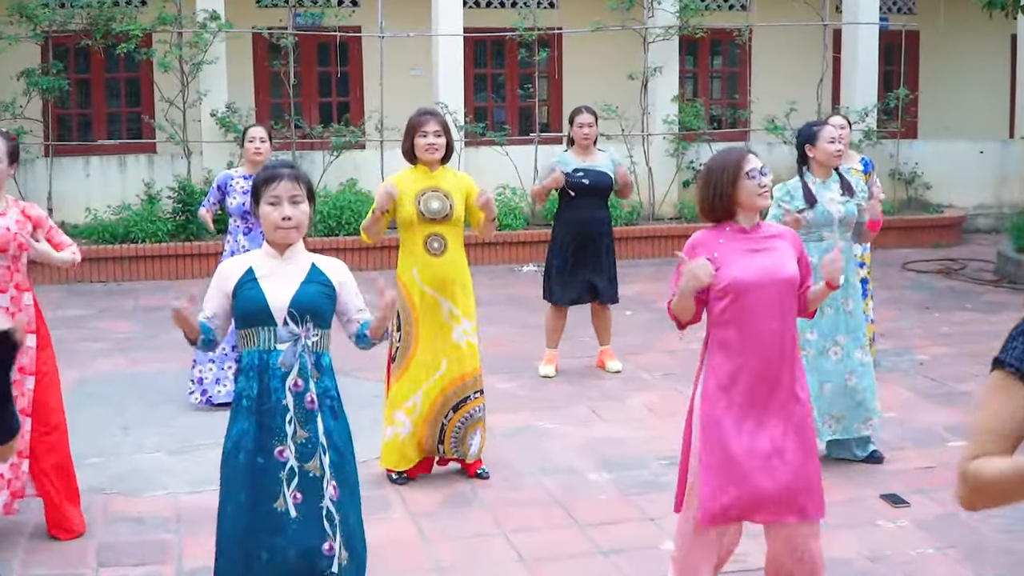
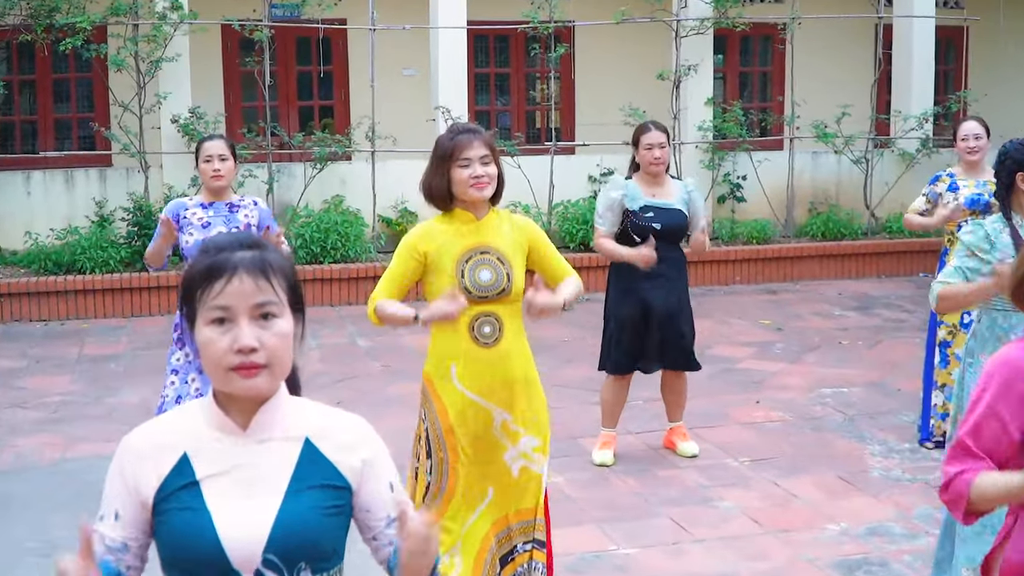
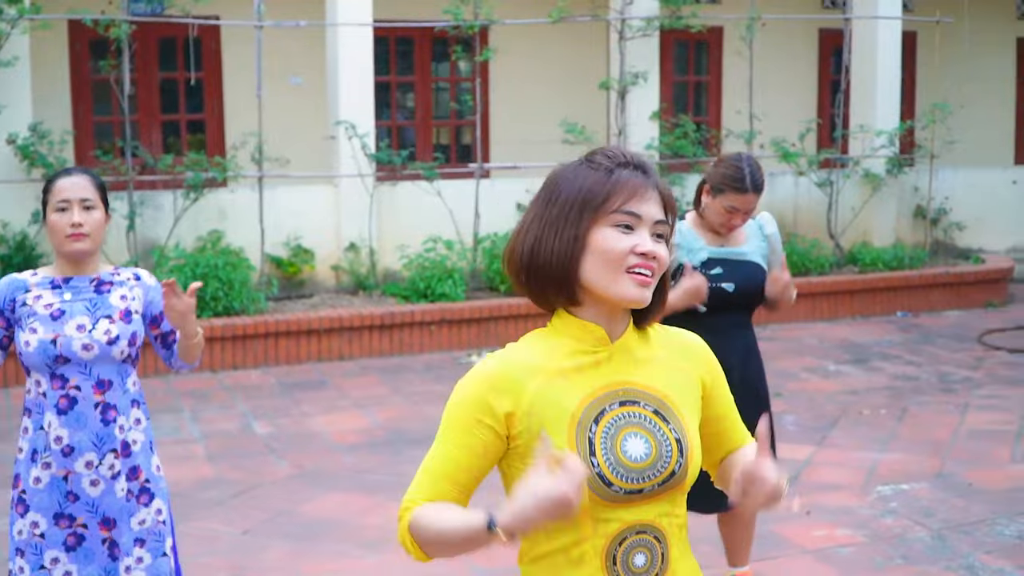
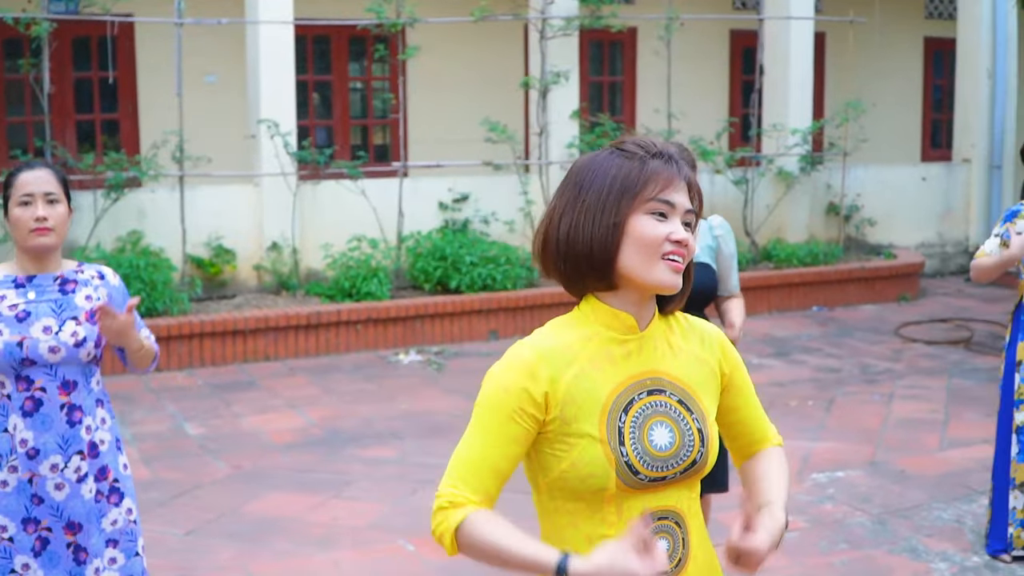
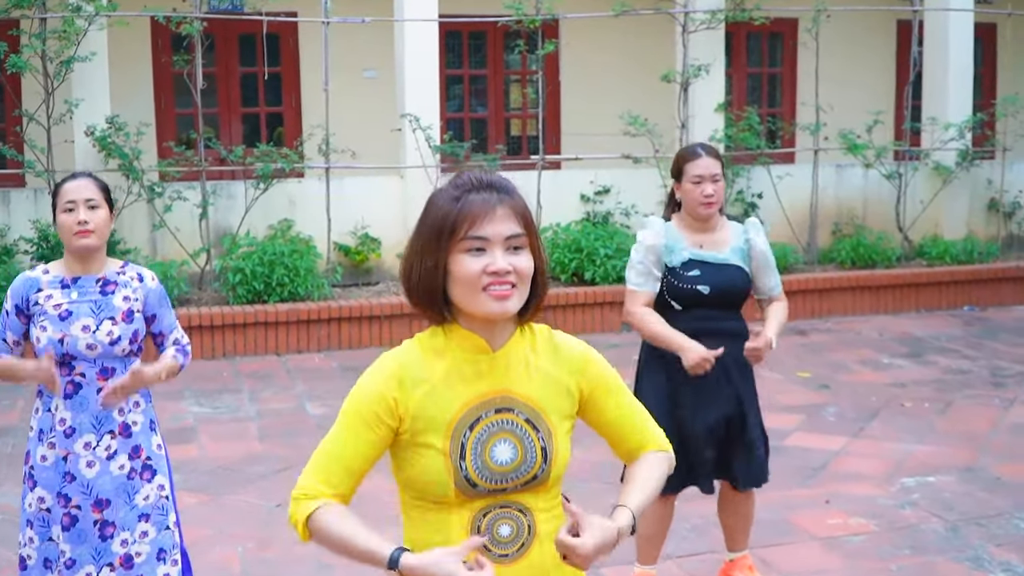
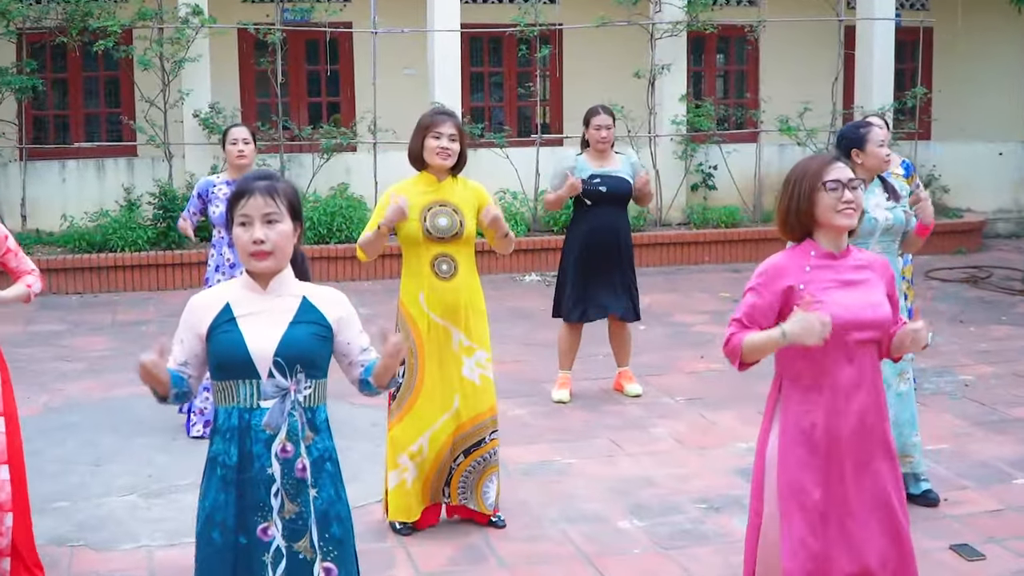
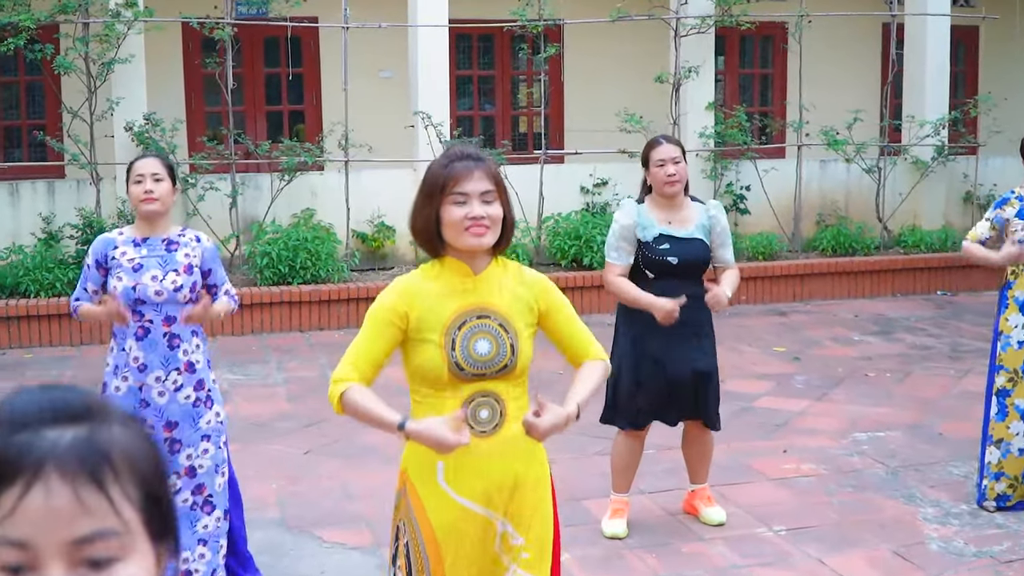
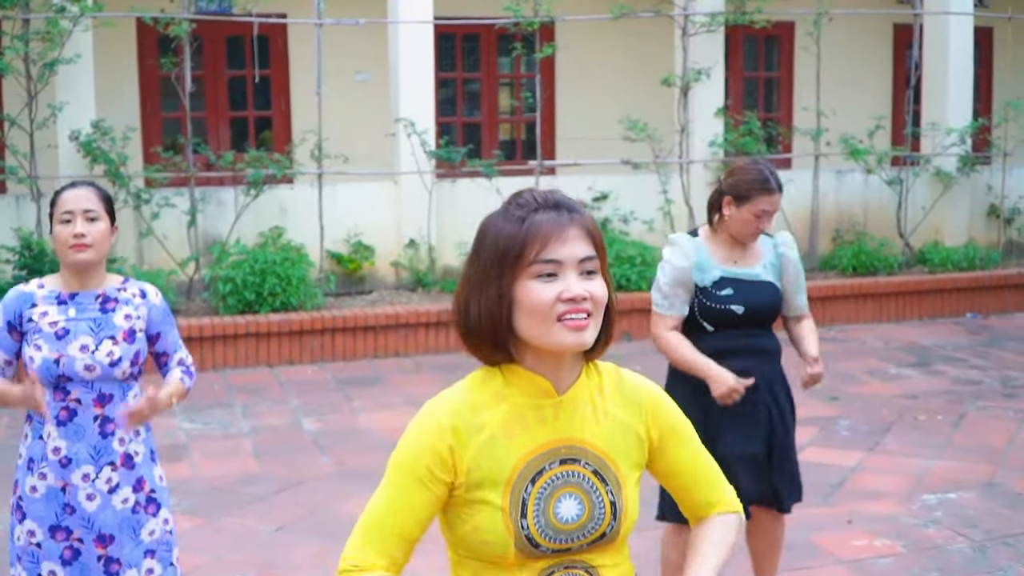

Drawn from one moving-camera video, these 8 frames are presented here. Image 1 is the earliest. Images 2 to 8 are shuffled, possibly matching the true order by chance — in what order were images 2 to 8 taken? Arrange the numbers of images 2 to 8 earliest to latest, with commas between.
6, 2, 7, 5, 8, 3, 4
